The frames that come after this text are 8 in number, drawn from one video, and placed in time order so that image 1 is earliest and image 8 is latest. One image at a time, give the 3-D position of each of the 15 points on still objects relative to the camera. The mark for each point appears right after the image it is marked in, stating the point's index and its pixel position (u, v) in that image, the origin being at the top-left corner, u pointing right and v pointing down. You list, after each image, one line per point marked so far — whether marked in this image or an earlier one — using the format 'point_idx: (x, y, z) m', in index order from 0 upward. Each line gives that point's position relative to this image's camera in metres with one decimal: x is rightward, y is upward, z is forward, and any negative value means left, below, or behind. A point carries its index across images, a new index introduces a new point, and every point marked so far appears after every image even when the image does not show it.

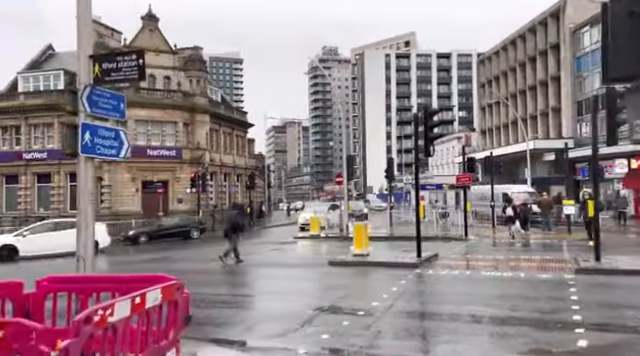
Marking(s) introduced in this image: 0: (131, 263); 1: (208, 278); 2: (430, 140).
0: (-6.8, -3.0, +18.5) m
1: (-3.0, -2.7, +13.7) m
2: (+3.1, +1.1, +14.7) m
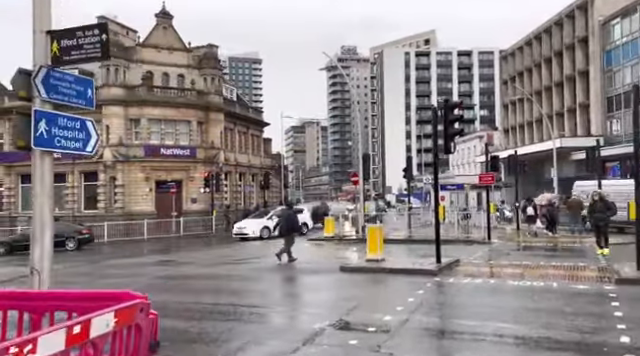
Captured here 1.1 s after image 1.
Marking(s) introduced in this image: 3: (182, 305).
0: (-6.4, -3.0, +17.7) m
1: (-2.7, -2.6, +12.8) m
2: (+3.4, +1.1, +13.5) m
3: (-2.8, -2.5, +10.3) m
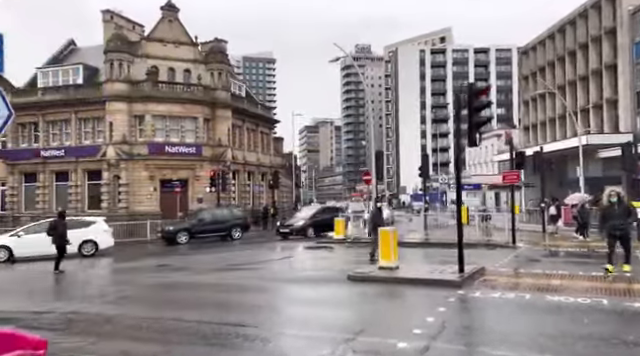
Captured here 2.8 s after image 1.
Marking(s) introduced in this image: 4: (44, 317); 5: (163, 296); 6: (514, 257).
0: (-6.1, -2.9, +16.2) m
1: (-2.6, -2.6, +11.2) m
2: (+3.5, +1.2, +11.8) m
3: (-2.7, -2.4, +8.8) m
4: (-5.1, -2.5, +9.4) m
5: (-3.4, -2.6, +11.3) m
6: (+6.2, -2.5, +16.6) m
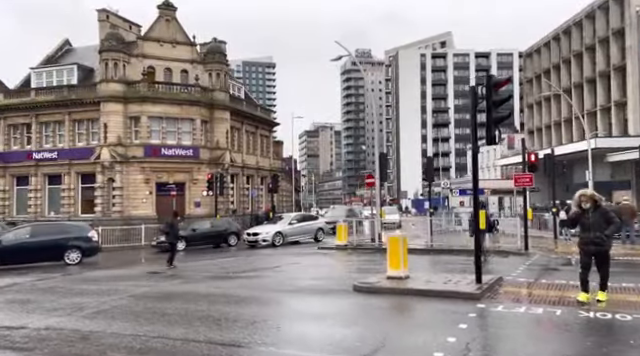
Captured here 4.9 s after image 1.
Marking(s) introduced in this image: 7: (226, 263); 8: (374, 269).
0: (-6.1, -2.9, +15.2) m
1: (-2.6, -2.6, +10.2) m
2: (+3.6, +1.2, +10.8) m
3: (-2.7, -2.4, +7.7) m
4: (-5.0, -2.5, +8.4) m
5: (-3.4, -2.6, +10.2) m
6: (+6.3, -2.6, +15.5) m
7: (-3.5, -3.1, +19.2) m
8: (+1.6, -2.8, +15.8) m
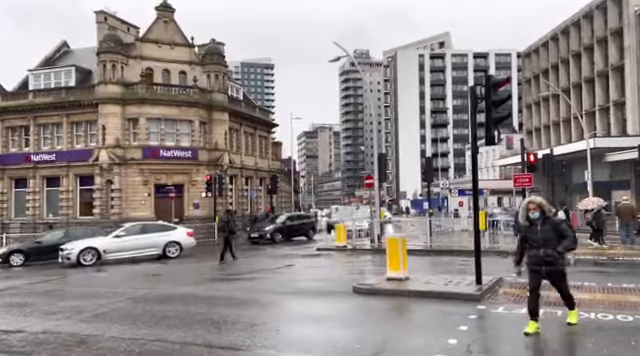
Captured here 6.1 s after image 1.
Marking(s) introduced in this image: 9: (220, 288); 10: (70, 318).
0: (-6.1, -3.0, +15.1) m
1: (-2.6, -2.6, +10.1) m
2: (+3.6, +1.1, +10.7) m
3: (-2.7, -2.5, +7.6) m
4: (-5.0, -2.6, +8.3) m
5: (-3.4, -2.6, +10.1) m
6: (+6.3, -2.6, +15.5) m
7: (-3.5, -3.2, +19.1) m
8: (+1.6, -2.8, +15.8) m
9: (-2.6, -2.8, +13.2) m
10: (-4.7, -2.7, +9.8) m
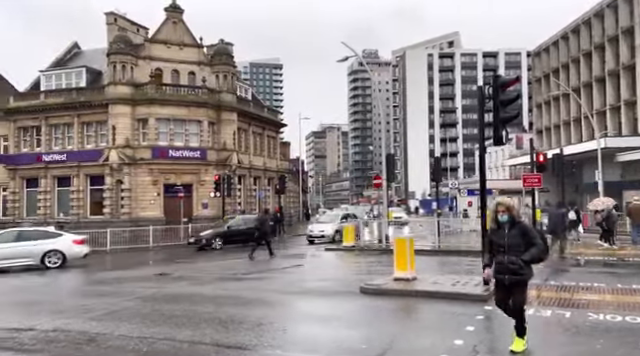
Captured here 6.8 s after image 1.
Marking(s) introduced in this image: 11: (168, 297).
0: (-5.9, -3.0, +15.2) m
1: (-2.4, -2.6, +10.2) m
2: (+3.7, +1.1, +10.7) m
3: (-2.6, -2.5, +7.7) m
4: (-4.9, -2.6, +8.4) m
5: (-3.2, -2.6, +10.2) m
6: (+6.5, -2.6, +15.4) m
7: (-3.2, -3.2, +19.2) m
8: (+1.9, -2.8, +15.8) m
9: (-2.4, -2.8, +13.3) m
10: (-4.6, -2.7, +9.9) m
11: (-3.5, -2.7, +11.9) m
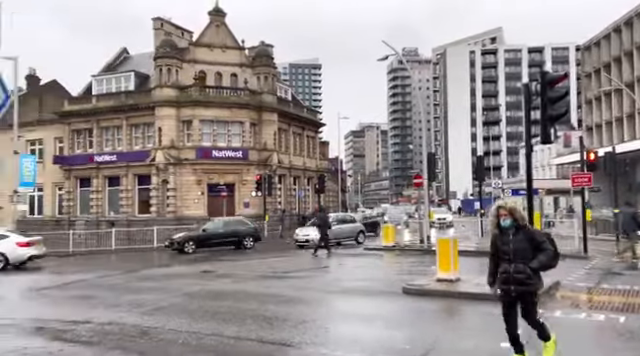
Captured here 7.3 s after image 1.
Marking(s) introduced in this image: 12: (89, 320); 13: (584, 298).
0: (-4.6, -3.0, +15.8) m
1: (-1.6, -2.6, +10.5) m
2: (+4.6, +1.1, +10.6) m
3: (-1.9, -2.5, +8.0) m
4: (-4.1, -2.6, +8.9) m
5: (-2.4, -2.6, +10.6) m
6: (+7.7, -2.6, +15.0) m
7: (-1.7, -3.2, +19.6) m
8: (+3.1, -2.8, +15.7) m
9: (-1.3, -2.8, +13.6) m
10: (-3.7, -2.7, +10.4) m
11: (-2.5, -2.7, +12.3) m
12: (-4.3, -2.6, +9.6) m
13: (+5.3, -2.4, +10.4) m
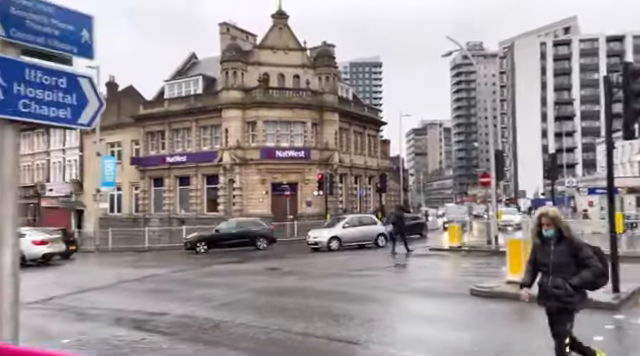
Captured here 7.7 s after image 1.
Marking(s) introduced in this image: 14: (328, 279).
0: (-2.7, -3.0, +16.5) m
1: (-0.3, -2.6, +10.9) m
2: (+5.9, +1.1, +10.2) m
3: (-0.9, -2.5, +8.4) m
4: (-3.0, -2.6, +9.6) m
5: (-1.0, -2.7, +11.0) m
6: (+9.5, -2.6, +14.3) m
7: (+0.7, -3.2, +19.9) m
8: (+5.0, -2.8, +15.5) m
9: (+0.4, -2.8, +13.9) m
10: (-2.4, -2.7, +11.0) m
11: (-1.0, -2.8, +12.7) m
12: (-3.0, -2.7, +10.3) m
13: (+6.5, -2.4, +9.9) m
14: (+0.2, -2.9, +14.7) m
